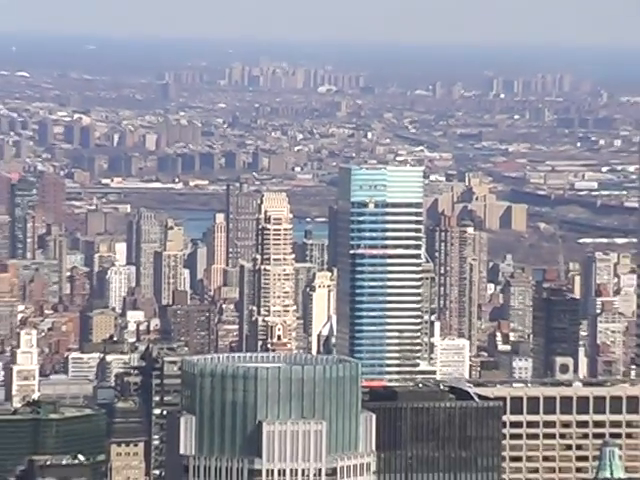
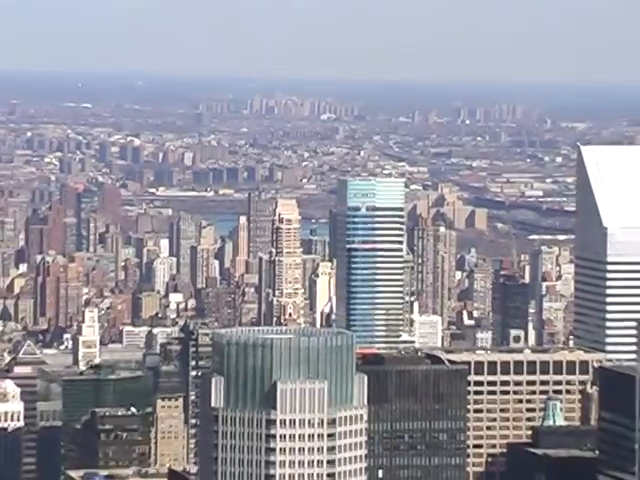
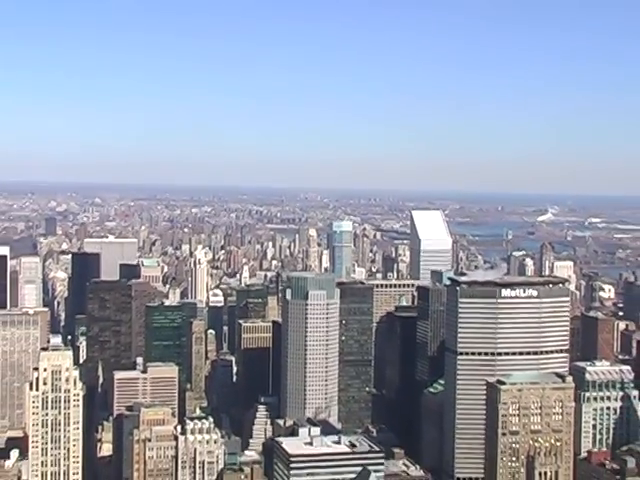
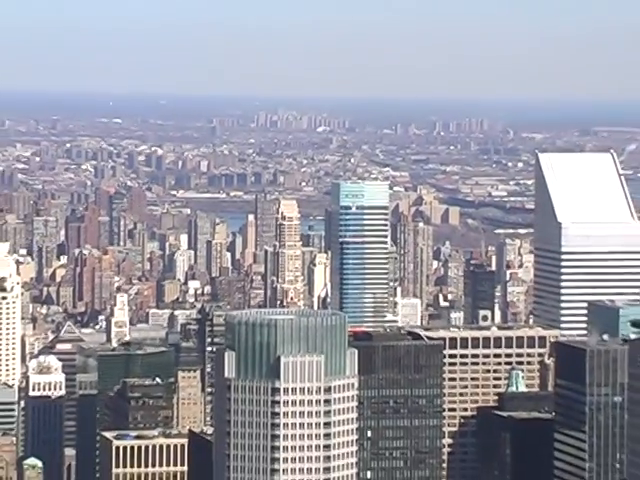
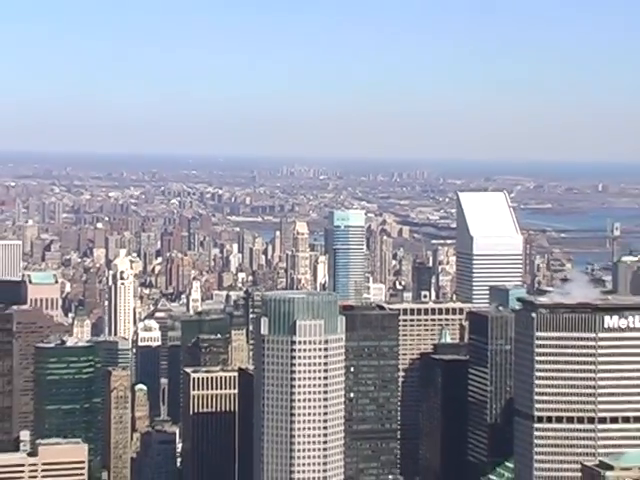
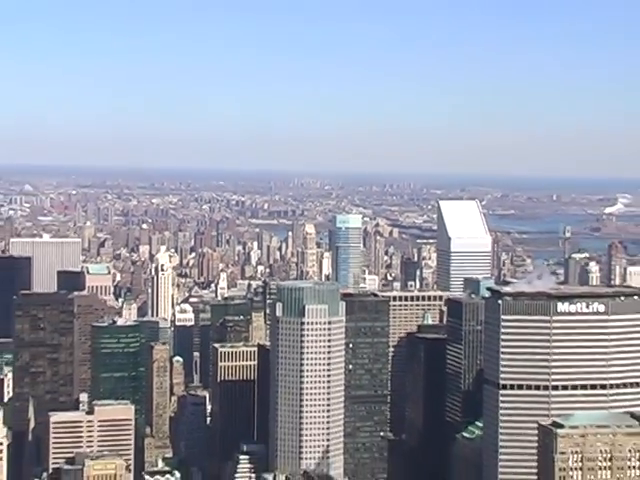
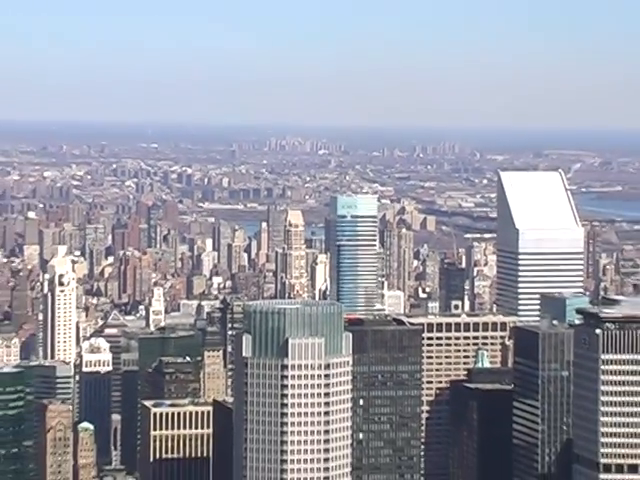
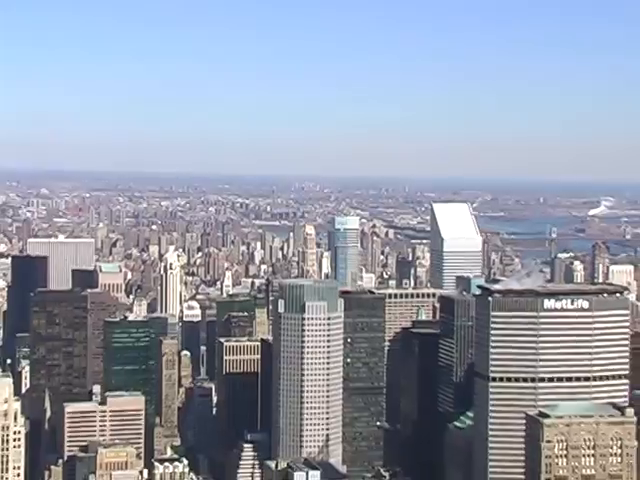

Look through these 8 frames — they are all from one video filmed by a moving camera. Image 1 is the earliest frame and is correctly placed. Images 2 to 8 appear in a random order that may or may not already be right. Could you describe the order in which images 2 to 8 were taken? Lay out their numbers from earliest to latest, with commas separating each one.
2, 4, 7, 5, 6, 8, 3
